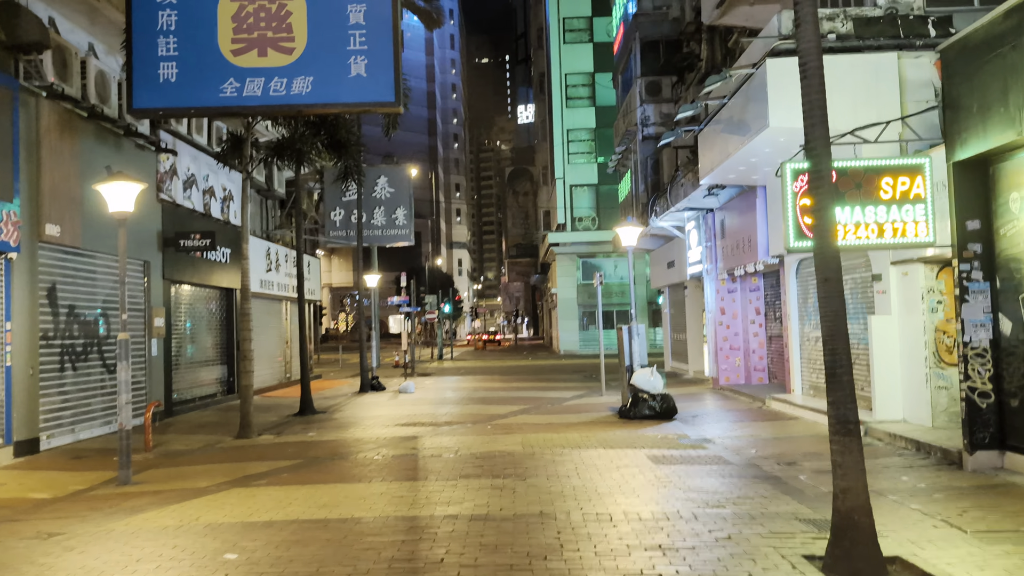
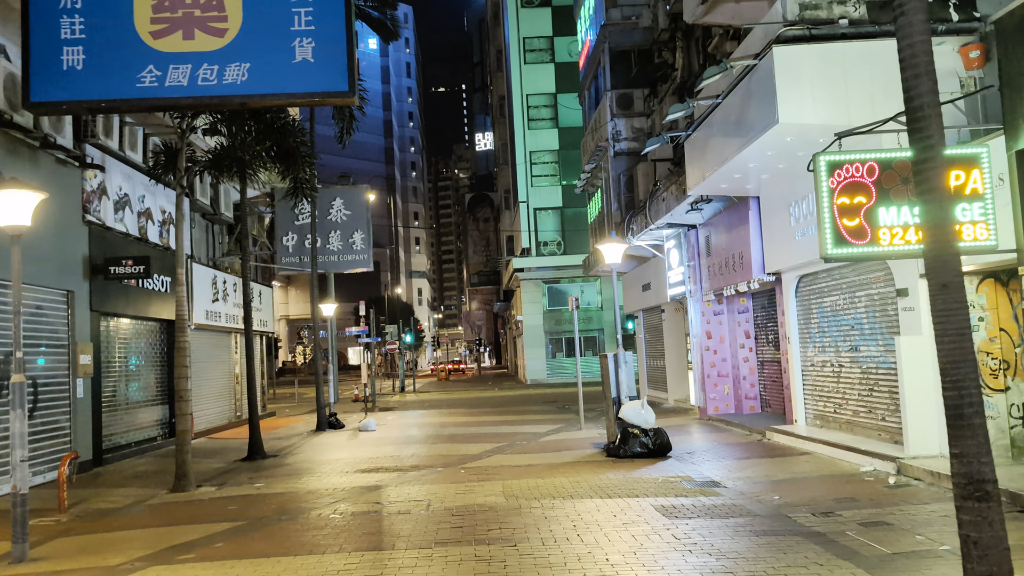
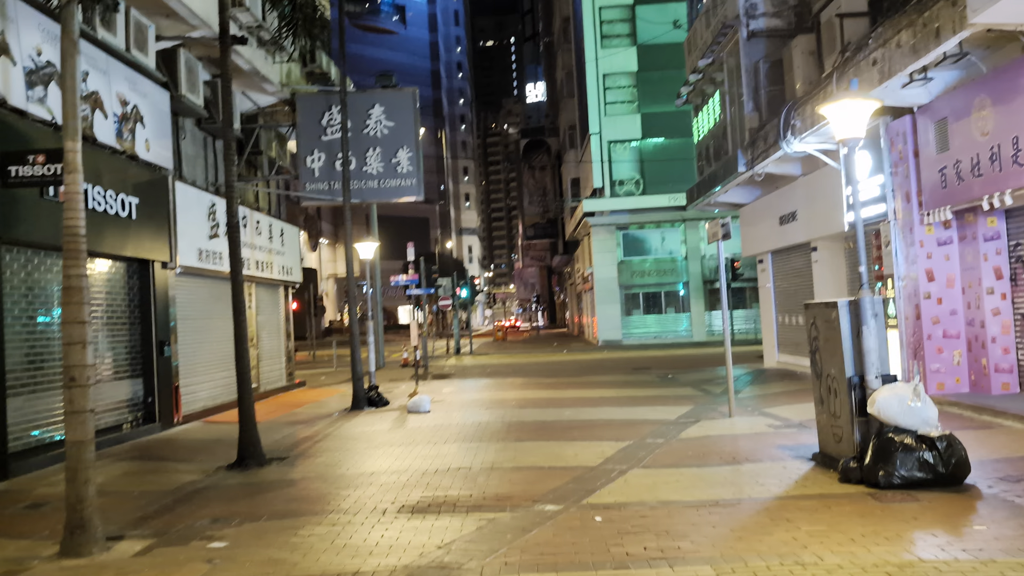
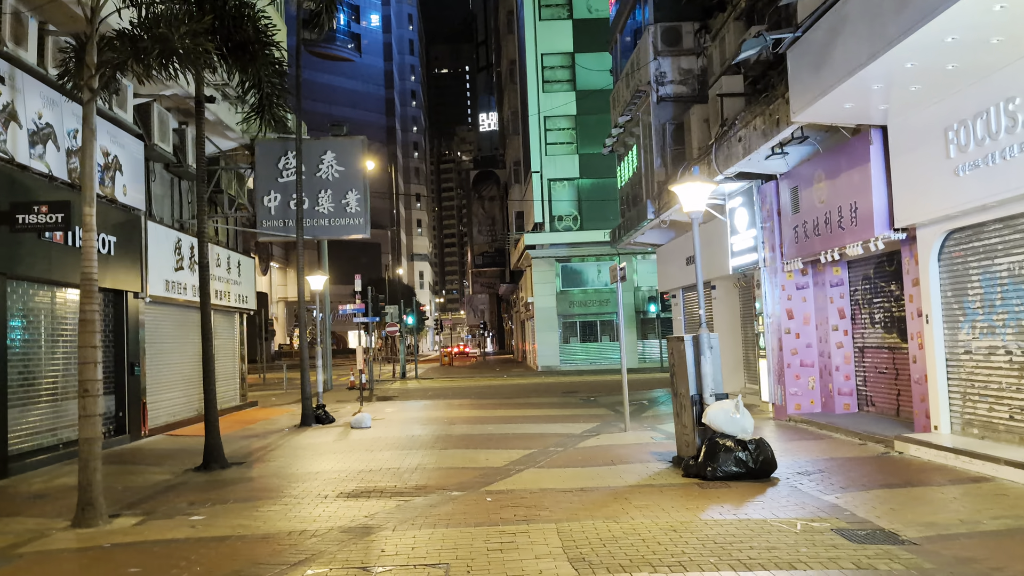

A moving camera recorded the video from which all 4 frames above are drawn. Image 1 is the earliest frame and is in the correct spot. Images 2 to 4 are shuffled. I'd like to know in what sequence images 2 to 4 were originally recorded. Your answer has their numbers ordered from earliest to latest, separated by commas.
2, 4, 3
